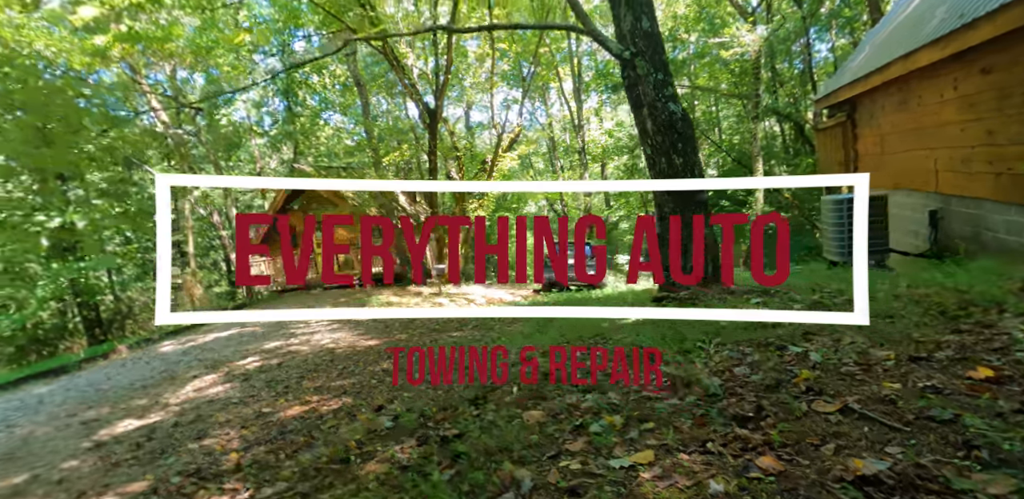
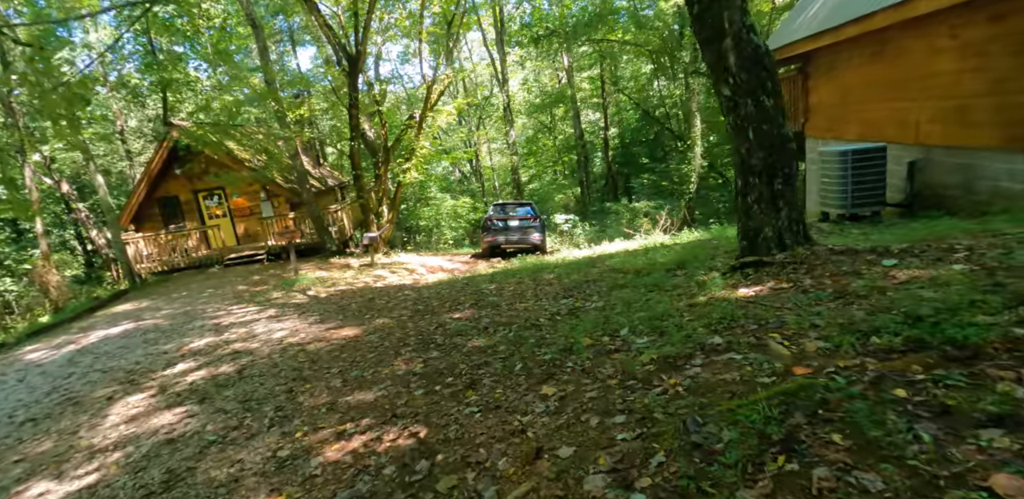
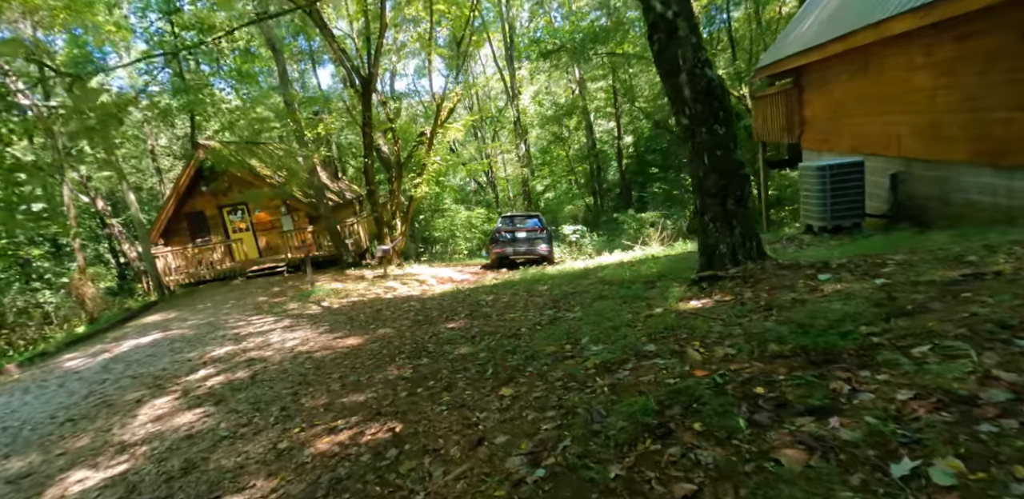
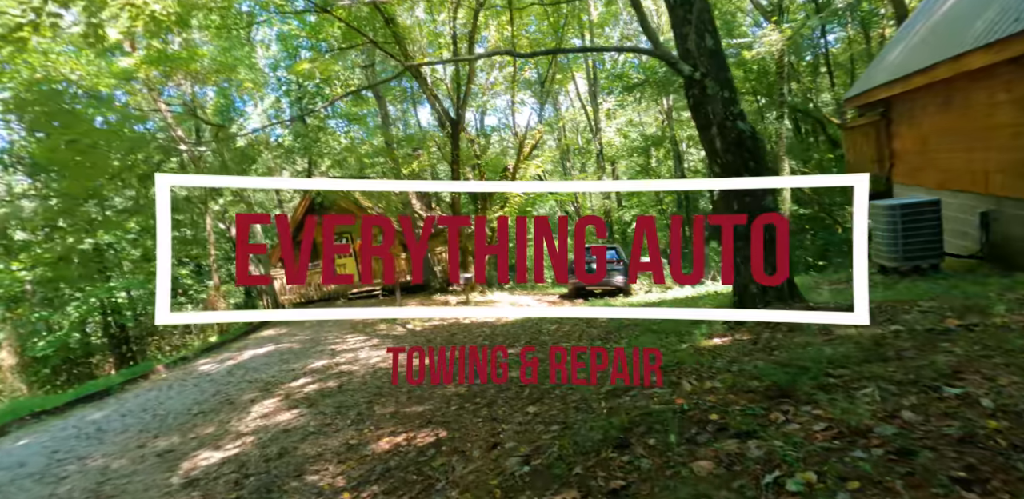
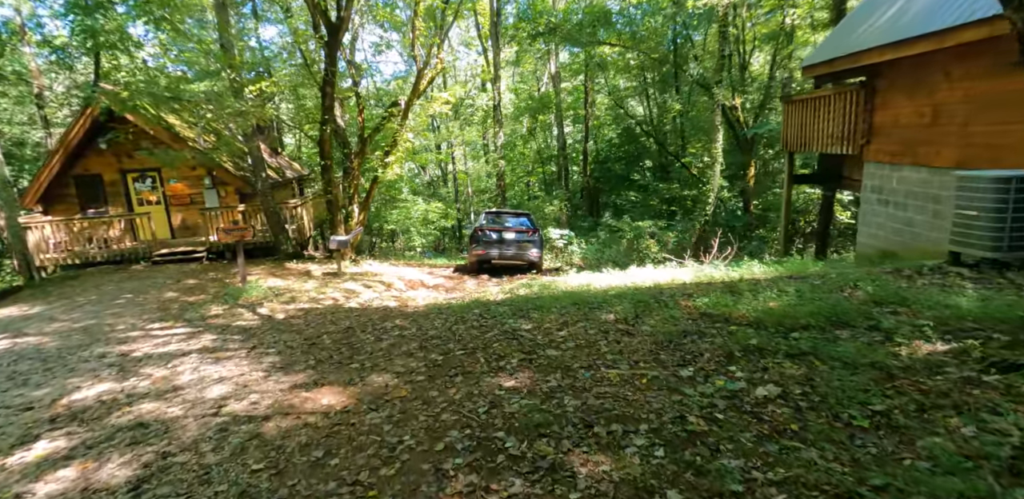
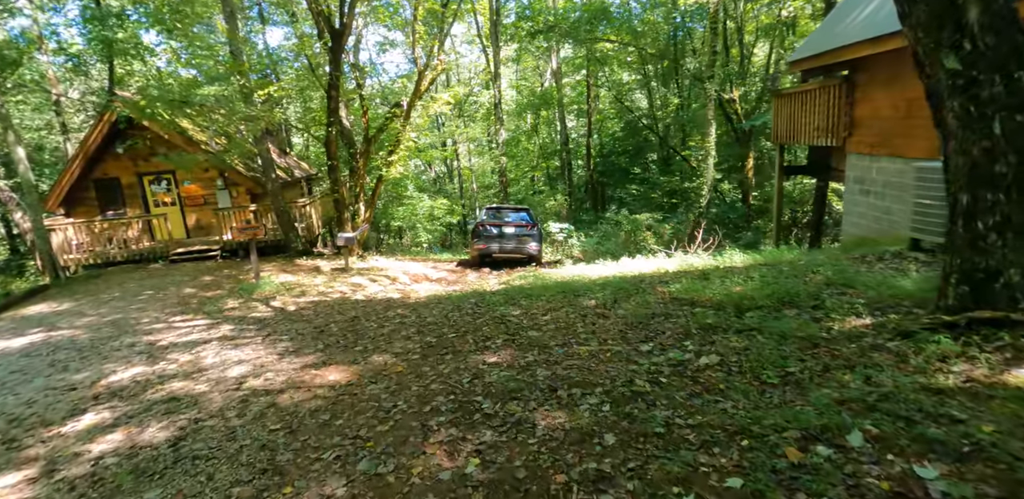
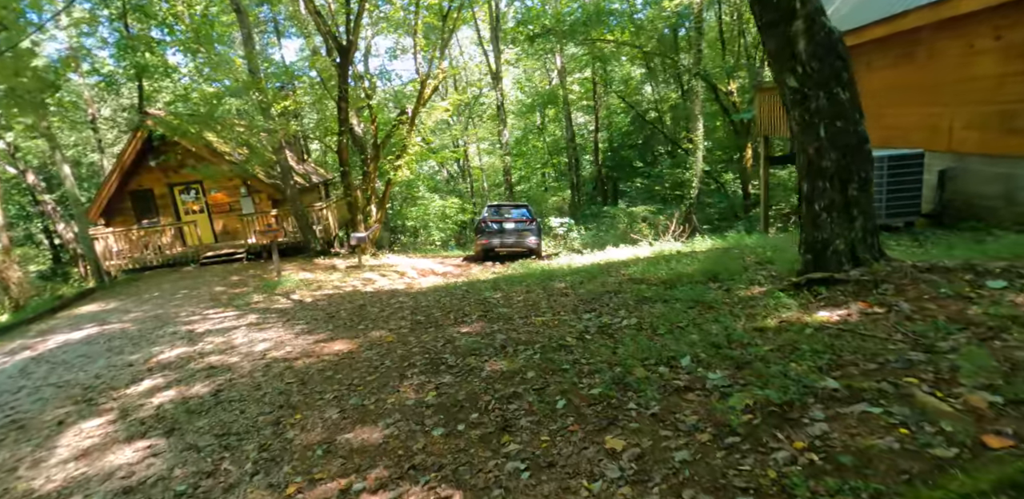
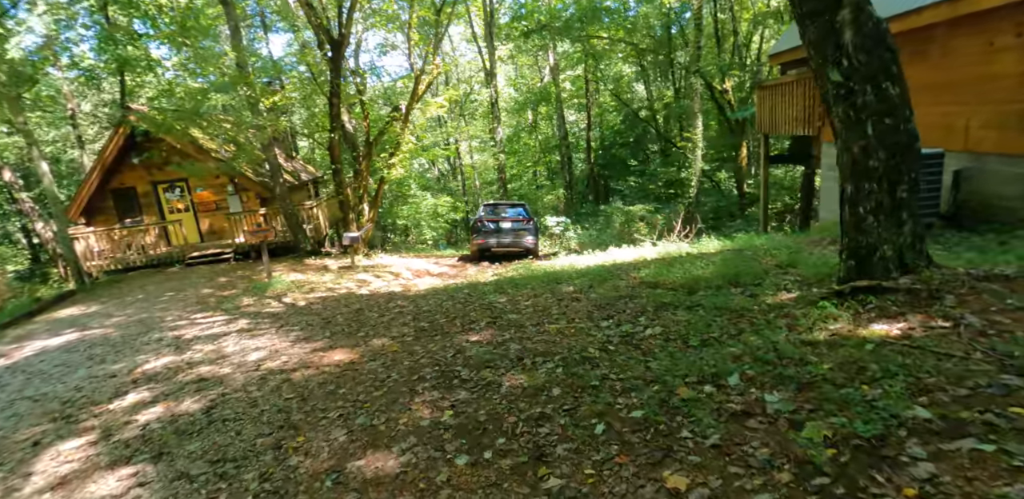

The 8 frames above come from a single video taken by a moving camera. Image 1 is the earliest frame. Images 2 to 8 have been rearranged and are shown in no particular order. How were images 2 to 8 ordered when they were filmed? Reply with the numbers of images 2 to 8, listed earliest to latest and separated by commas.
4, 3, 2, 7, 8, 6, 5
